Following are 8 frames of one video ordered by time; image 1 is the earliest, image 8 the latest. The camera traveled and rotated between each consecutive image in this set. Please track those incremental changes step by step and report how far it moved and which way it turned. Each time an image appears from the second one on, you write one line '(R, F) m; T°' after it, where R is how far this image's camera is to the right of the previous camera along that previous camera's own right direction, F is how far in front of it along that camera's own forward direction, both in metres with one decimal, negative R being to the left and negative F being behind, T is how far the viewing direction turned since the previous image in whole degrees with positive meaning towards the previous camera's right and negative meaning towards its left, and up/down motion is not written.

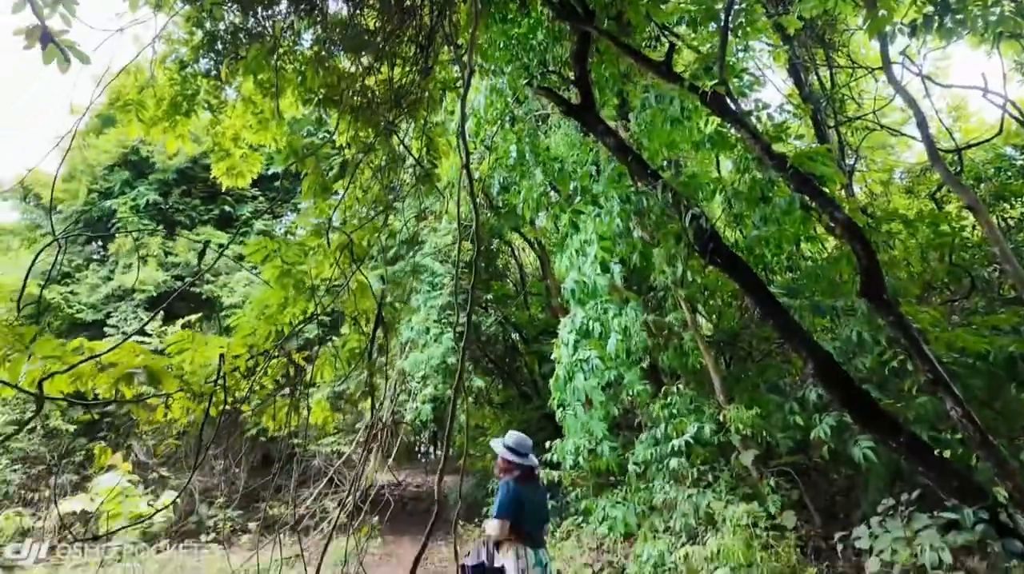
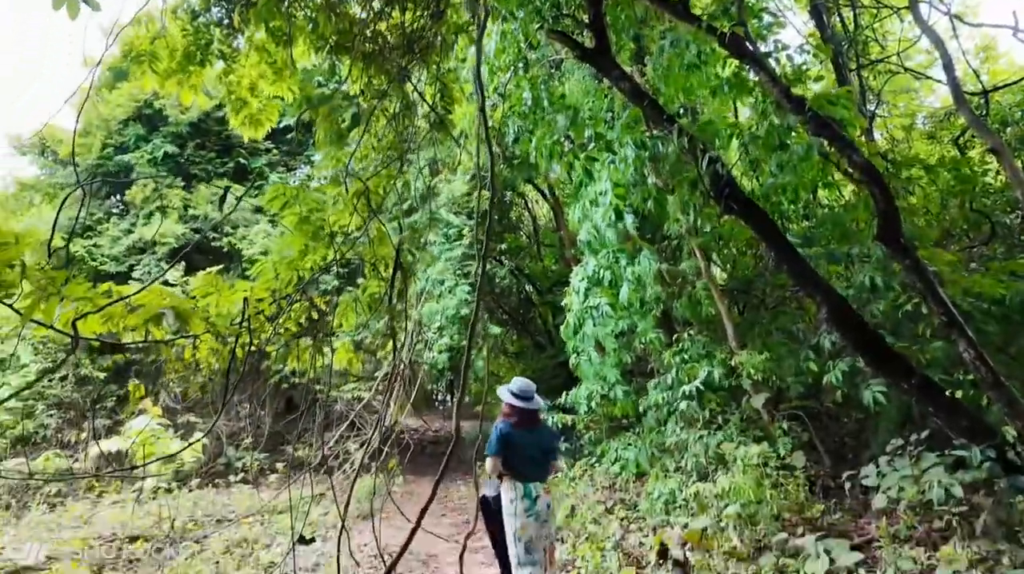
(0.0, -0.1) m; -1°
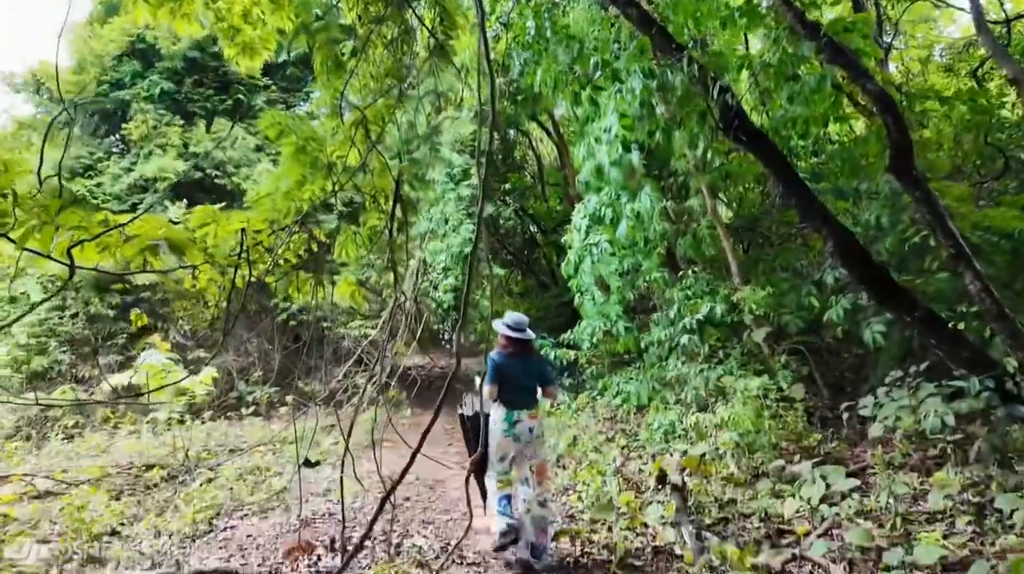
(0.0, 0.0) m; 0°
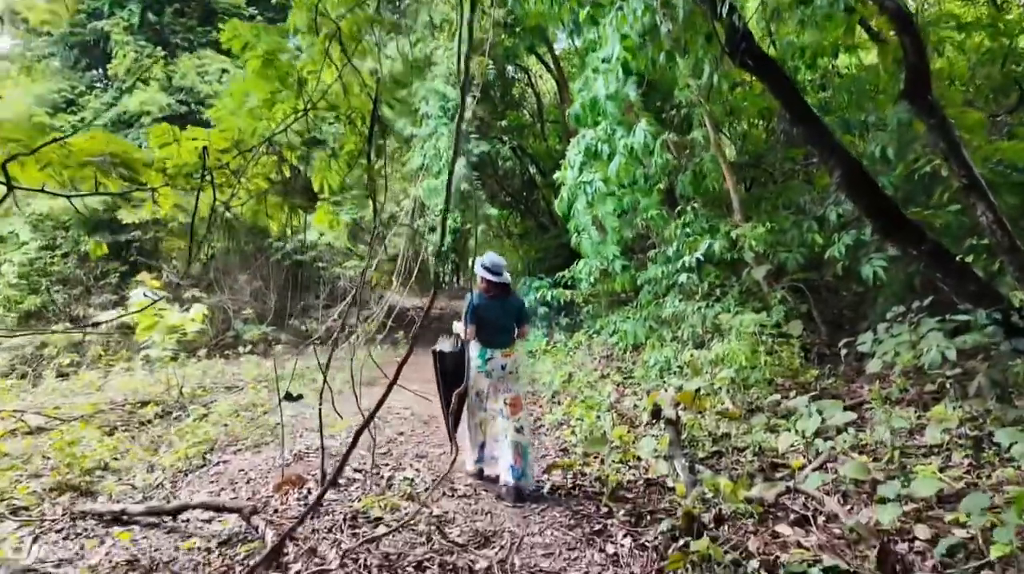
(0.0, +0.1) m; 0°
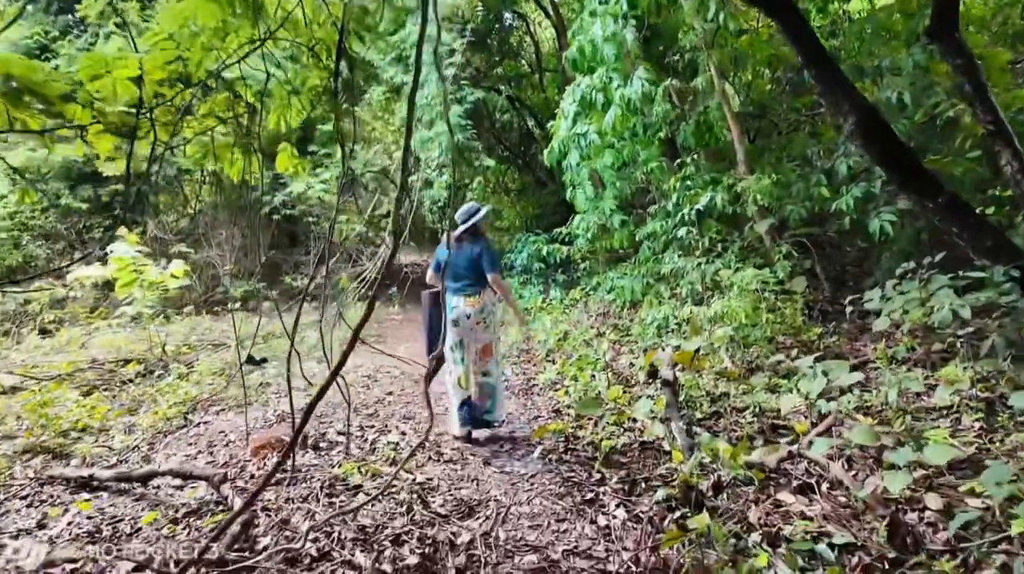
(+0.1, +0.2) m; 0°
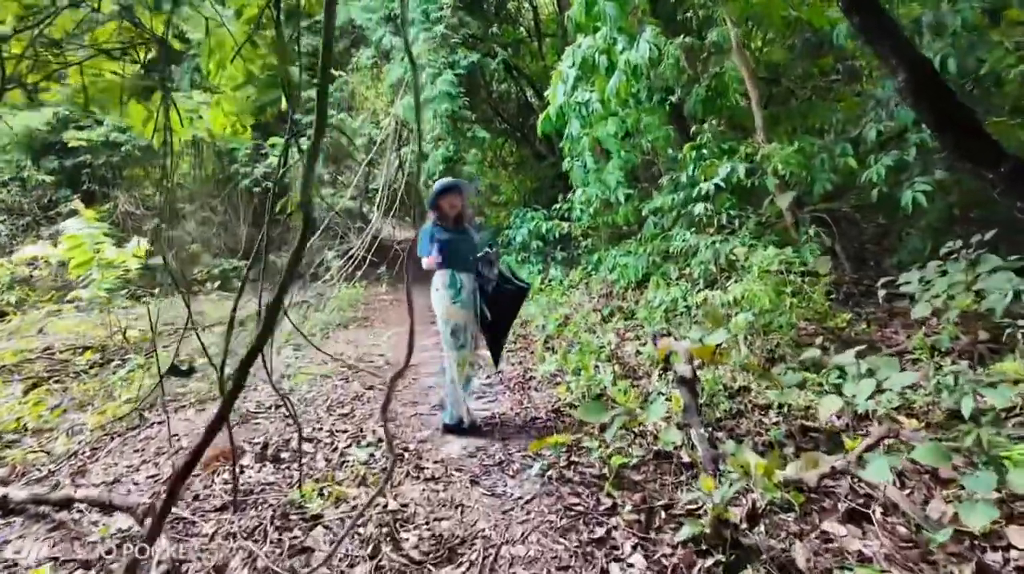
(0.0, +0.5) m; 0°
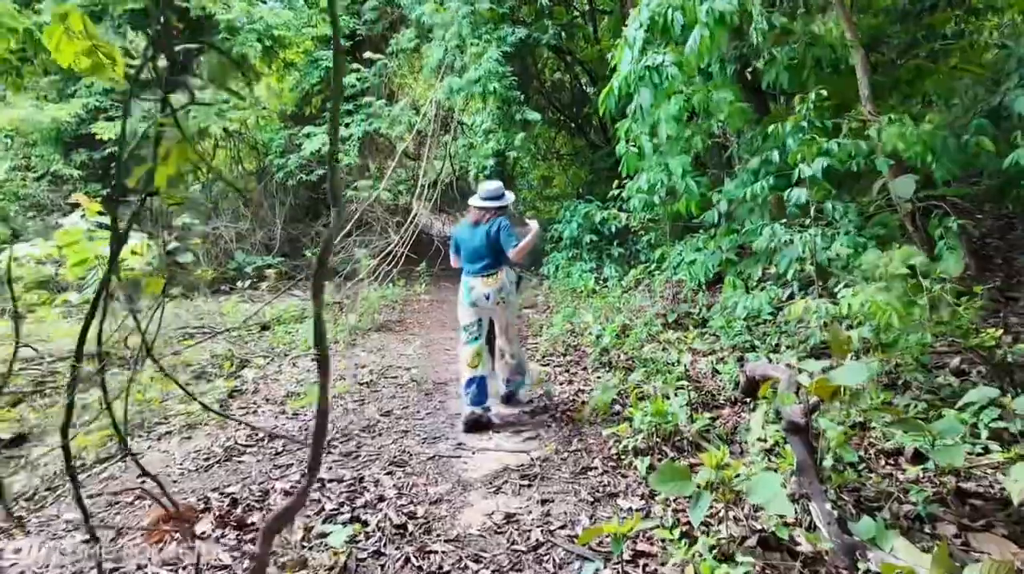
(0.0, +0.8) m; -5°
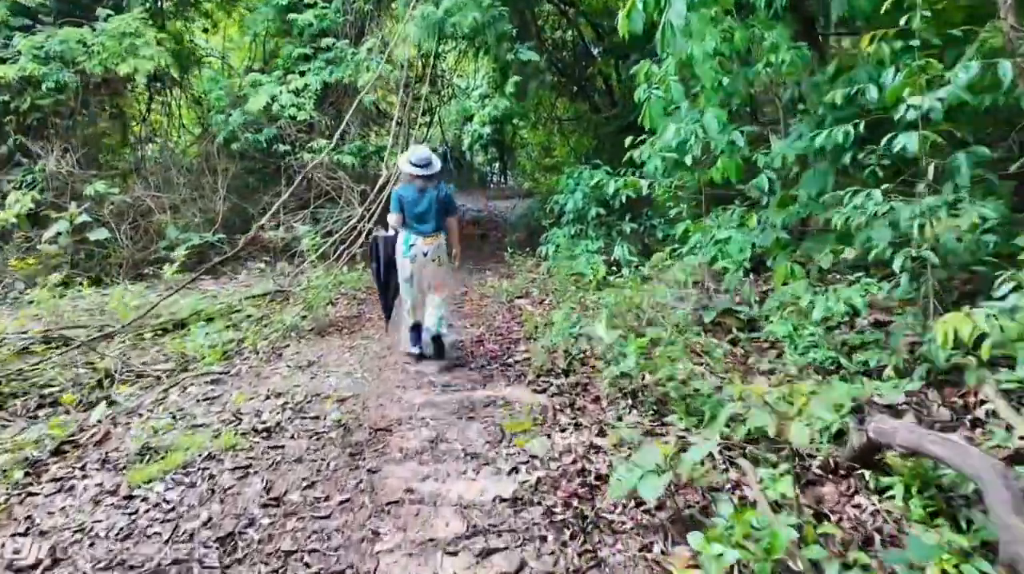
(+0.1, +1.4) m; 0°
